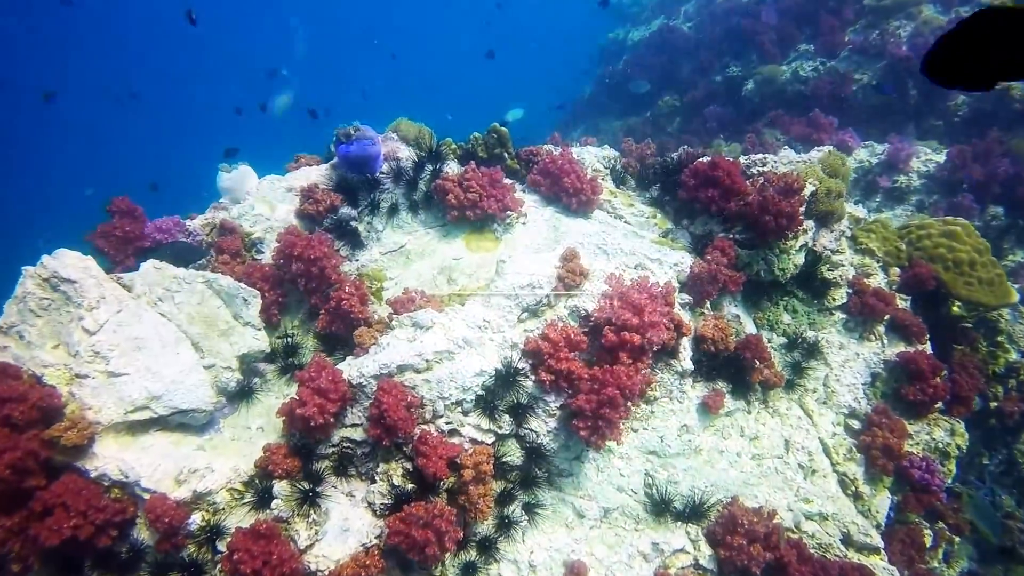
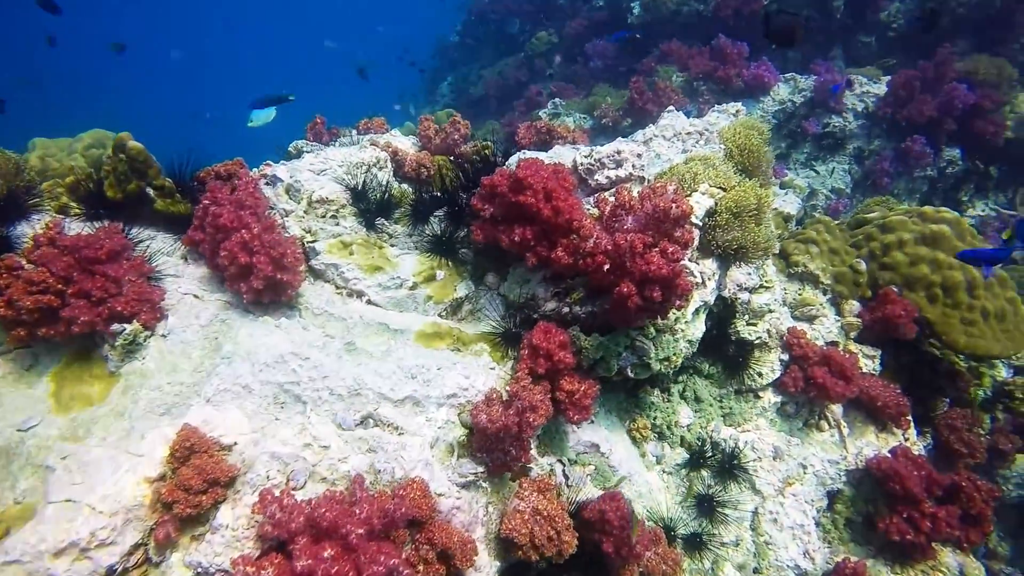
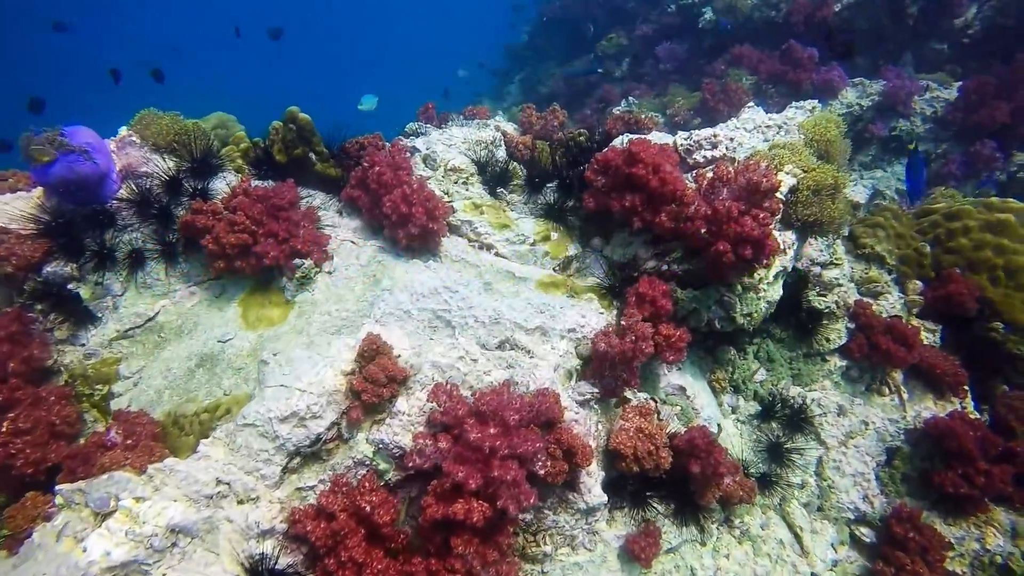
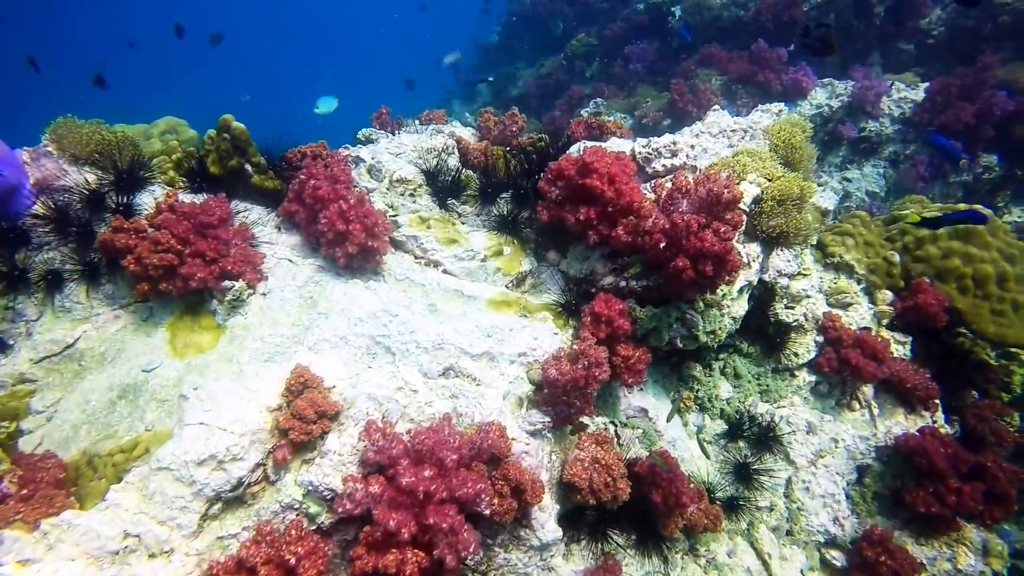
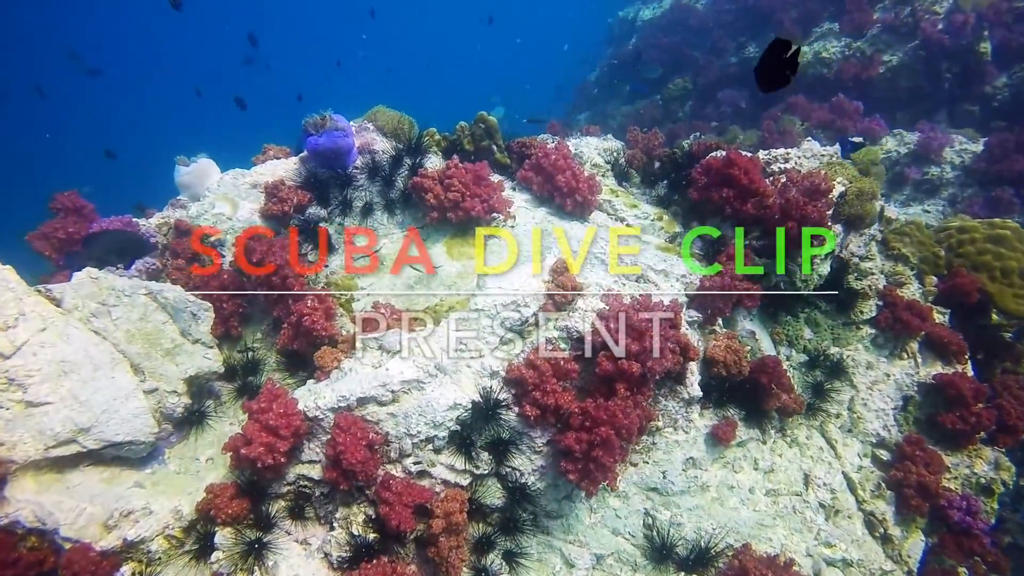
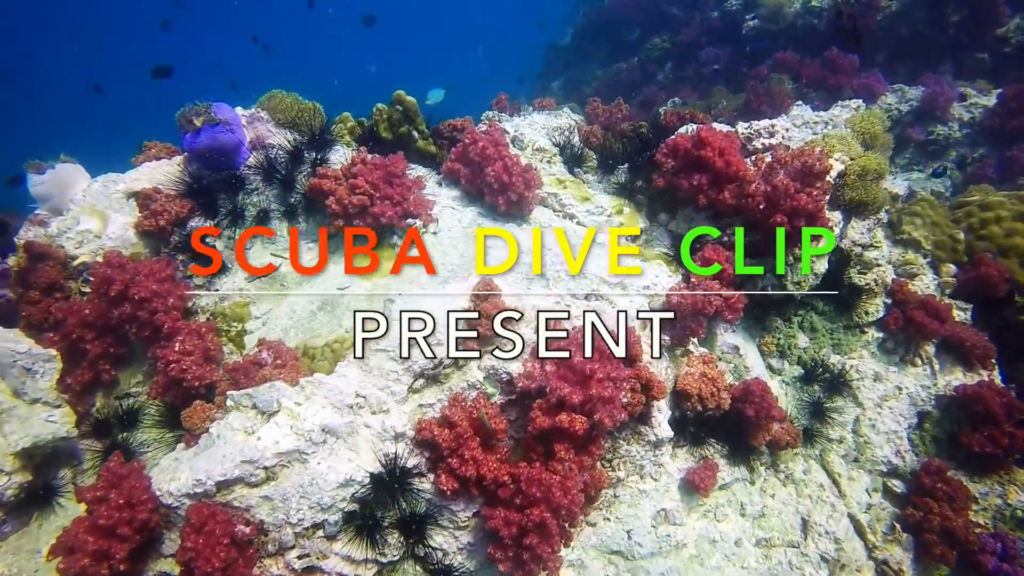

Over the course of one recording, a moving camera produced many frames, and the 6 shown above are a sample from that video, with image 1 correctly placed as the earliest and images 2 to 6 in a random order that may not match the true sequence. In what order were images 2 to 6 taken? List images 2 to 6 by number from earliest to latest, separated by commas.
5, 6, 3, 4, 2
